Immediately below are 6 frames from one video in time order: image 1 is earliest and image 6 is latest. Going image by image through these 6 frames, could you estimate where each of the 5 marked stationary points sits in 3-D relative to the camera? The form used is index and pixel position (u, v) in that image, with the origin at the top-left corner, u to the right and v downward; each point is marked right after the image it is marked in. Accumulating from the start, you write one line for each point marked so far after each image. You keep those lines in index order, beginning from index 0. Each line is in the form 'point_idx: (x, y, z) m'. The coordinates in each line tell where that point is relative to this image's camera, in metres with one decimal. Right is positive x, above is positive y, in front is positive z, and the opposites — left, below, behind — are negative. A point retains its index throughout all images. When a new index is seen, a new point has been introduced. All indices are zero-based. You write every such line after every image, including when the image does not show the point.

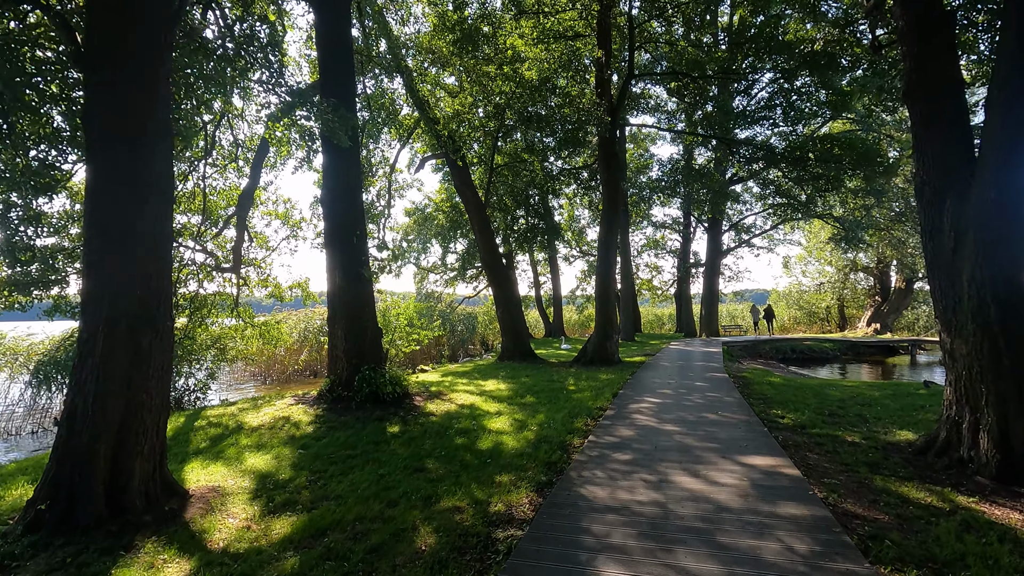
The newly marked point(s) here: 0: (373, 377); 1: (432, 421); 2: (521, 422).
0: (-1.8, -1.1, +6.9) m
1: (-0.9, -1.5, +6.1) m
2: (+0.1, -1.5, +5.8) m
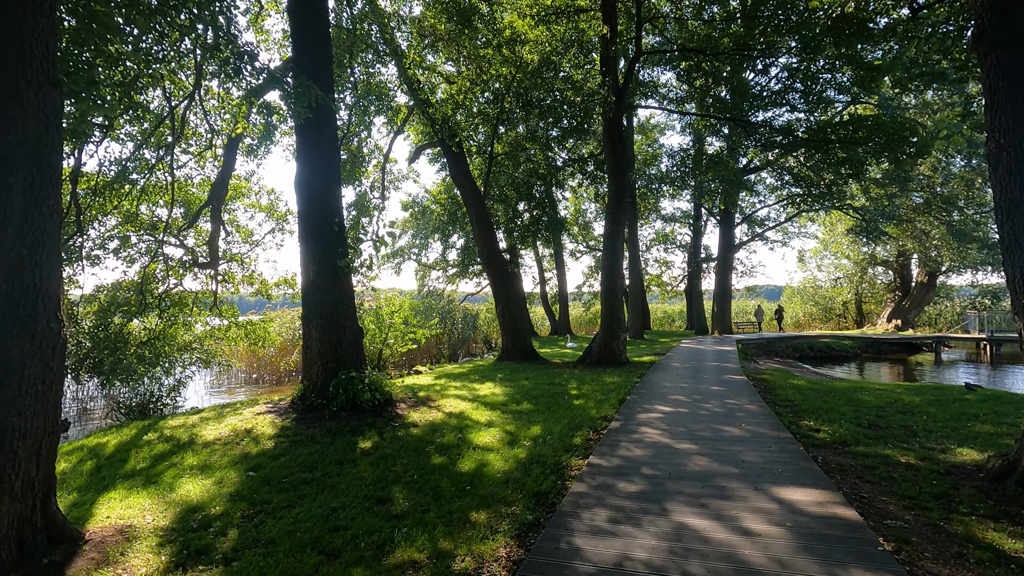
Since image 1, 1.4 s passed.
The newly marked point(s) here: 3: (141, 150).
0: (-1.9, -1.1, +6.1) m
1: (-1.0, -1.4, +5.3) m
2: (0.0, -1.4, +5.1) m
3: (-5.8, +2.1, +8.4) m
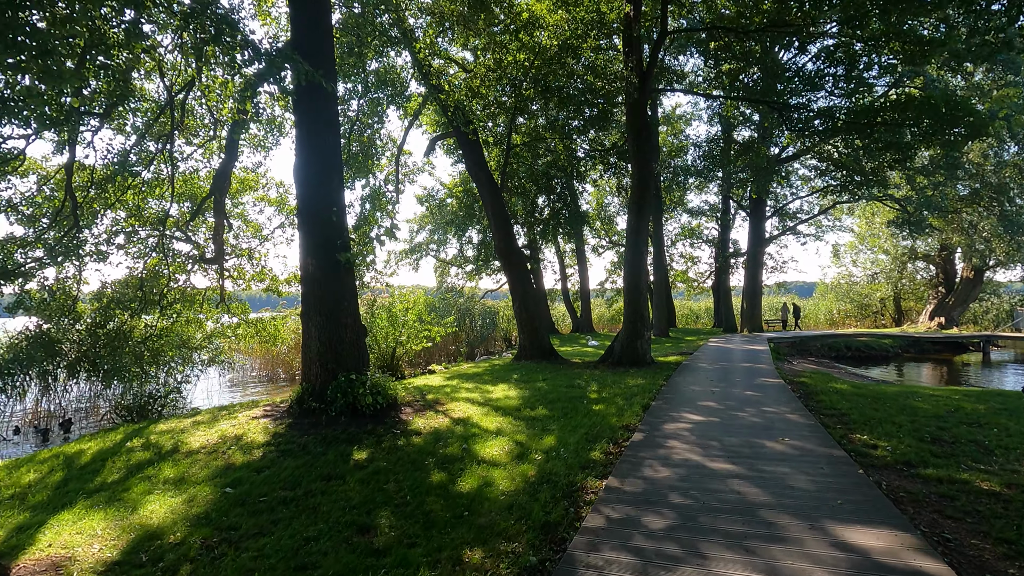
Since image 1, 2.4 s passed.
0: (-1.7, -1.0, +5.7) m
1: (-0.9, -1.4, +4.8) m
2: (+0.1, -1.4, +4.5) m
3: (-5.5, +2.2, +8.1) m
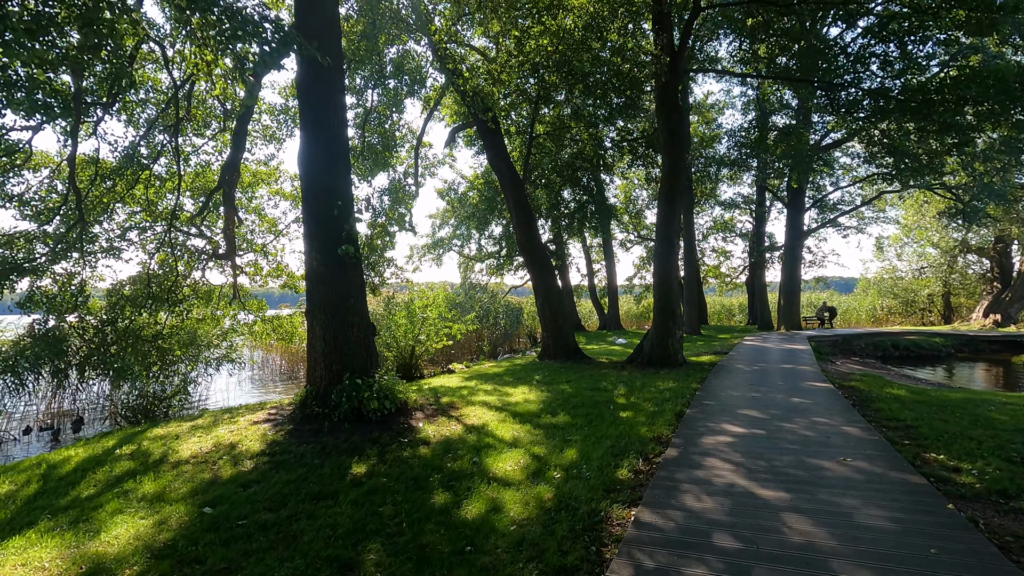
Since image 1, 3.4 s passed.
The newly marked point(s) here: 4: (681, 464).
0: (-1.5, -1.0, +5.3) m
1: (-0.8, -1.4, +4.4) m
2: (+0.2, -1.3, +4.0) m
3: (-5.2, +2.2, +7.8) m
4: (+1.1, -1.2, +3.6) m
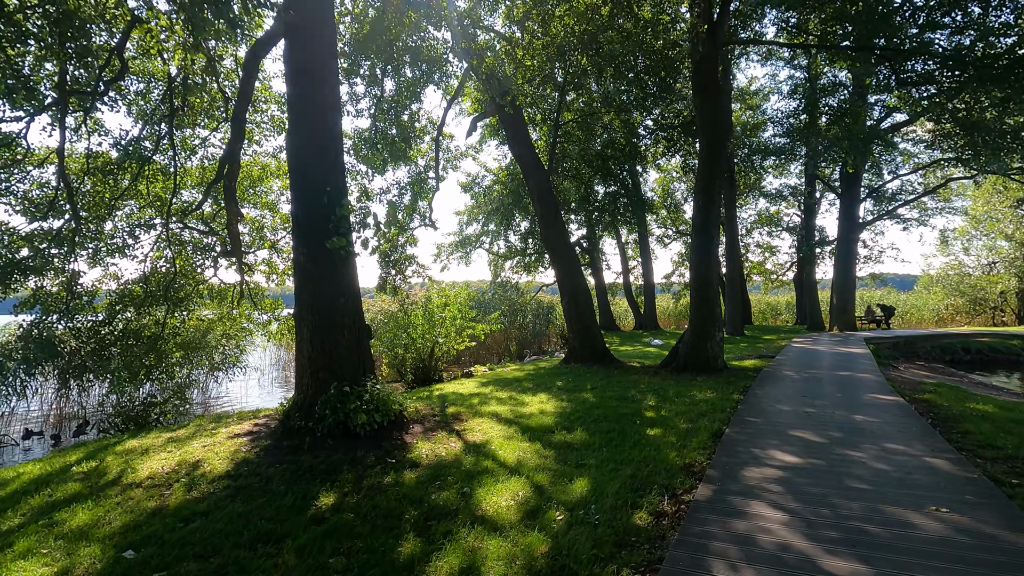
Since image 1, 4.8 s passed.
0: (-1.5, -1.0, +4.7) m
1: (-0.8, -1.3, +3.7) m
2: (+0.2, -1.3, +3.3) m
3: (-5.0, +2.3, +7.4) m
4: (+1.1, -1.2, +2.9) m
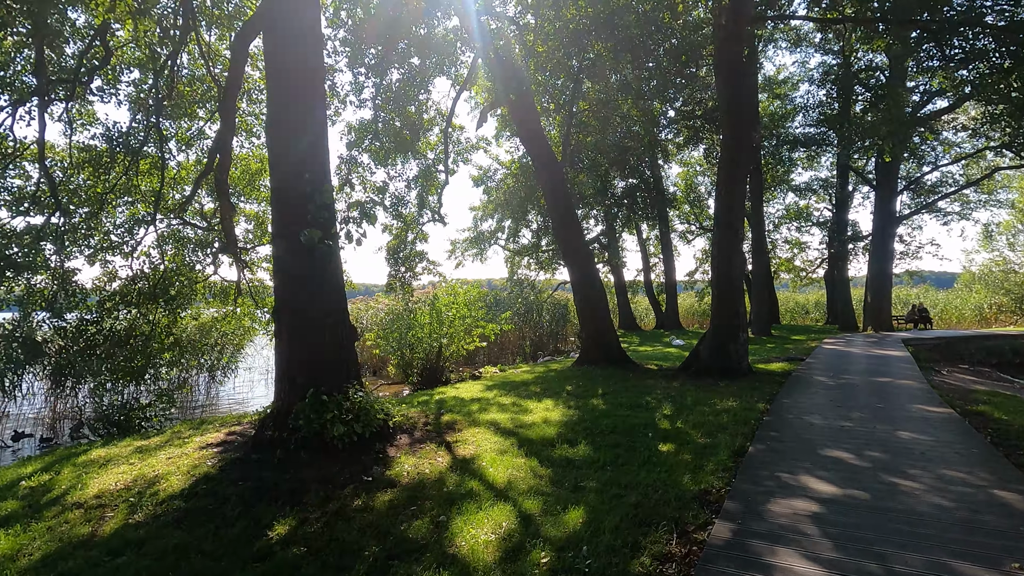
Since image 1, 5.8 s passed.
0: (-1.5, -1.0, +4.2) m
1: (-0.9, -1.3, +3.3) m
2: (+0.1, -1.3, +2.8) m
3: (-4.9, +2.3, +7.1) m
4: (+1.0, -1.2, +2.3) m
